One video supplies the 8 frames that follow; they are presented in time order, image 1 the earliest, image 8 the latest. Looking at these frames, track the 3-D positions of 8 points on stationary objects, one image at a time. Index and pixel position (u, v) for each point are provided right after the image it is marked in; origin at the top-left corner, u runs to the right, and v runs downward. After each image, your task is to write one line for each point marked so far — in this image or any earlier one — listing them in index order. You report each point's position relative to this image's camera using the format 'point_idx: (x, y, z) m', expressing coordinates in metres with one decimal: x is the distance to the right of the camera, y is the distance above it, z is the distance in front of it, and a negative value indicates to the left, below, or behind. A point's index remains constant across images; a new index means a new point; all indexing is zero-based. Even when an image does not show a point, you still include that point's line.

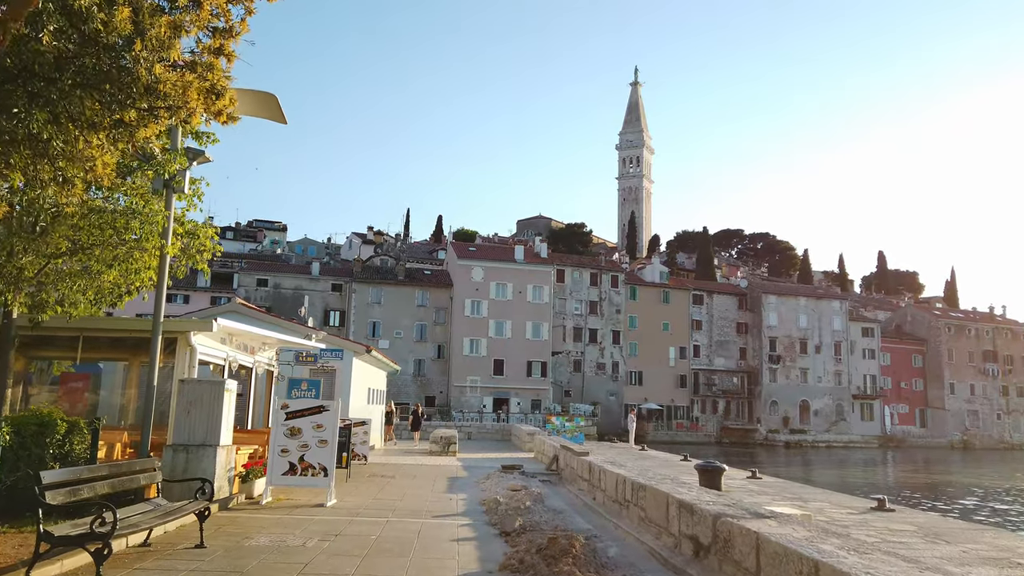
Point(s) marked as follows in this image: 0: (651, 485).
0: (+1.8, -2.6, +9.8) m
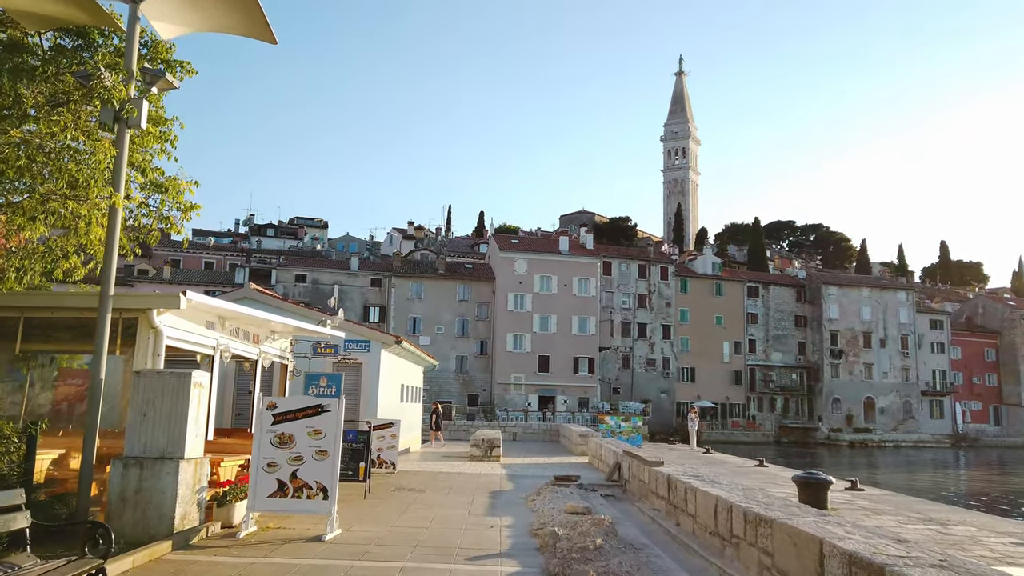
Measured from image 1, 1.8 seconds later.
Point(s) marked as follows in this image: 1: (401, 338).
0: (+2.4, -2.1, +6.8) m
1: (-2.8, -1.3, +18.9) m
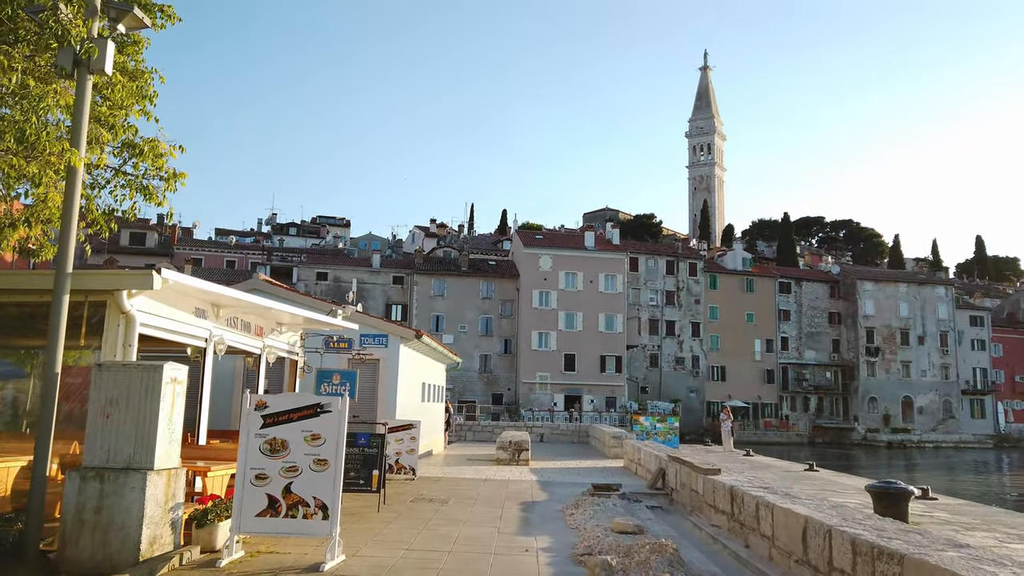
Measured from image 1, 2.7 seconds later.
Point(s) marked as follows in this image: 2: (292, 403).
0: (+2.8, -1.8, +5.1) m
1: (-2.1, -1.1, +17.5) m
2: (-2.1, -1.1, +7.1) m
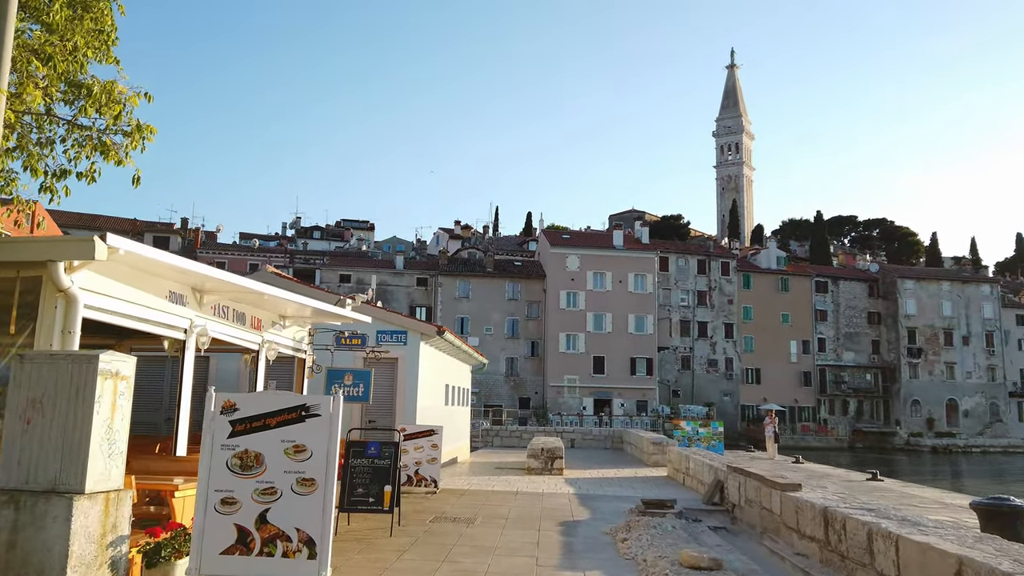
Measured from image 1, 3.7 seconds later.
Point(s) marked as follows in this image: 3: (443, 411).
0: (+3.0, -1.5, +3.3) m
1: (-1.5, -0.9, +15.8) m
2: (-1.8, -0.8, +5.4) m
3: (-1.8, -3.2, +19.2) m
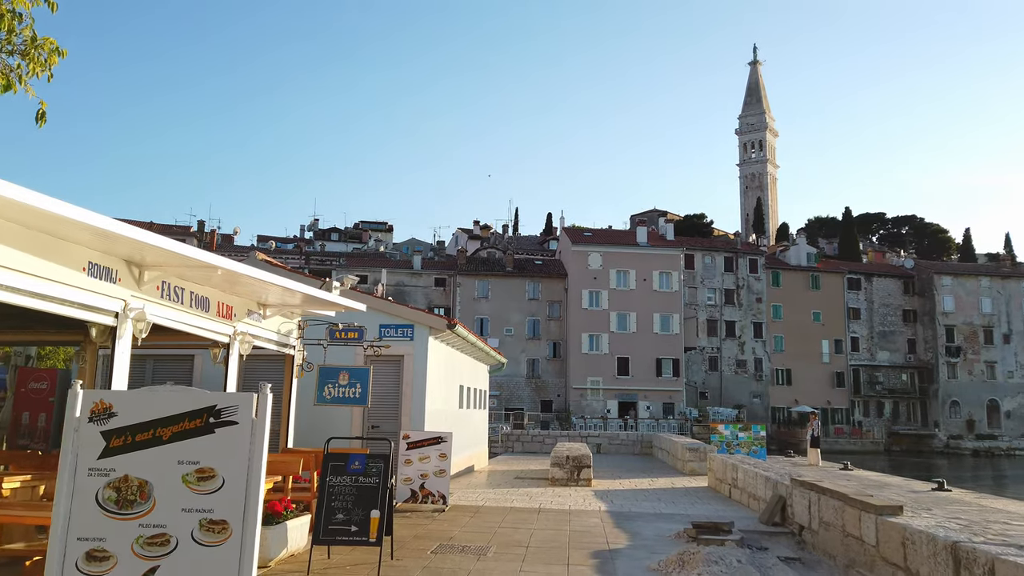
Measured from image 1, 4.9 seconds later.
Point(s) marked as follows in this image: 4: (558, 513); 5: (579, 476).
0: (+3.1, -1.2, +1.3) m
1: (-1.1, -0.6, +13.9) m
2: (-1.7, -0.6, +3.6) m
3: (-1.3, -2.9, +17.4) m
4: (+0.7, -3.4, +11.2) m
5: (+1.4, -4.0, +16.0) m
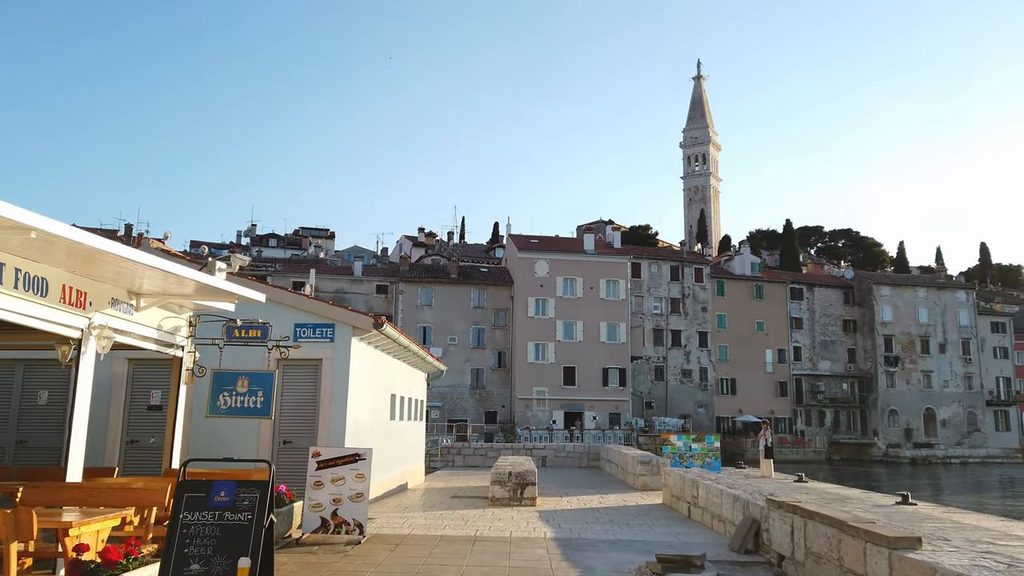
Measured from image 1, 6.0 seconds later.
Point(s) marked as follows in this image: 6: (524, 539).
0: (+2.9, -1.0, -0.1) m
1: (-2.1, -0.5, +12.2) m
2: (-2.0, -0.3, +1.8) m
3: (-2.6, -2.9, +15.5) m
4: (-0.2, -3.2, +9.5) m
5: (+0.2, -4.0, +14.4) m
6: (+0.1, -3.3, +9.7) m
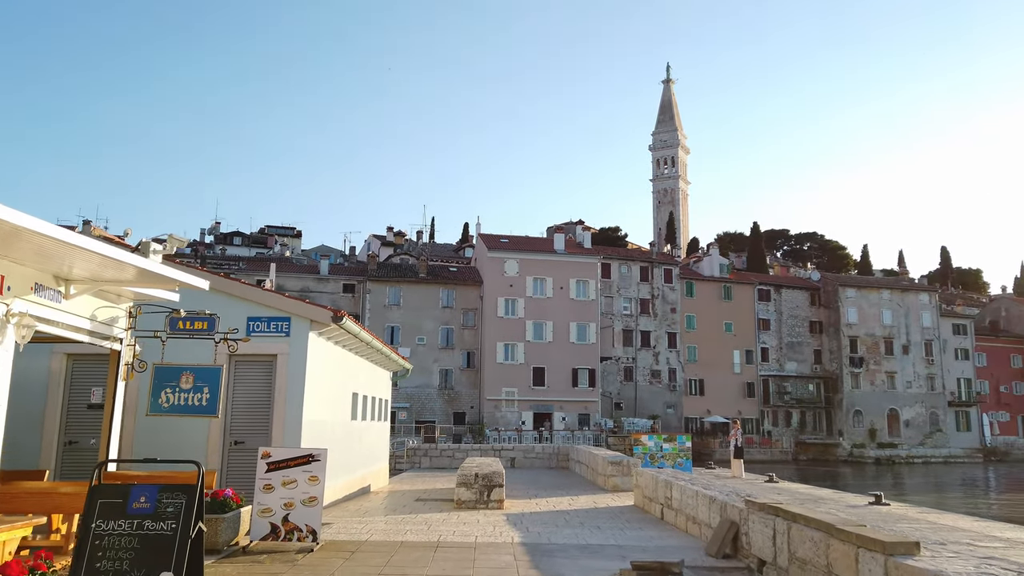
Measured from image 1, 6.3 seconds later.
0: (+2.9, -0.8, -0.6) m
1: (-2.7, -0.4, +11.5) m
2: (-2.1, -0.2, +1.2) m
3: (-3.3, -2.8, +14.9) m
4: (-0.6, -3.1, +8.9) m
5: (-0.4, -3.8, +13.8) m
6: (-0.3, -3.1, +9.2) m
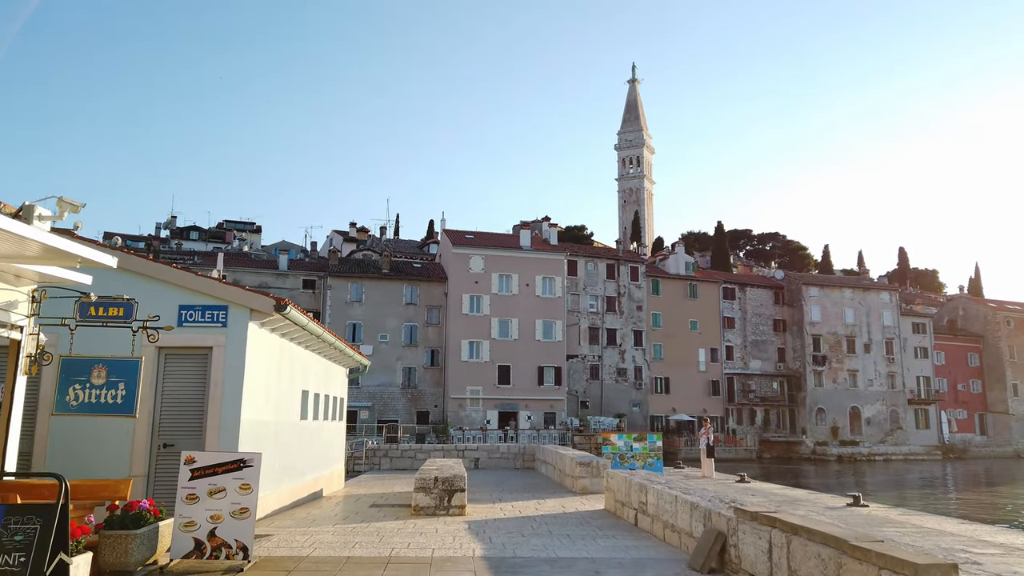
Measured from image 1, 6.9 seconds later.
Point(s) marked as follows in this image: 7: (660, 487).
0: (+2.9, -0.7, -1.4) m
1: (-3.2, -0.2, +10.4) m
2: (-2.1, 0.0, +0.1) m
3: (-3.9, -2.5, +13.7) m
4: (-1.0, -2.9, +7.9) m
5: (-1.1, -3.7, +12.8) m
6: (-0.7, -3.0, +8.2) m
7: (+2.0, -2.8, +10.3) m
